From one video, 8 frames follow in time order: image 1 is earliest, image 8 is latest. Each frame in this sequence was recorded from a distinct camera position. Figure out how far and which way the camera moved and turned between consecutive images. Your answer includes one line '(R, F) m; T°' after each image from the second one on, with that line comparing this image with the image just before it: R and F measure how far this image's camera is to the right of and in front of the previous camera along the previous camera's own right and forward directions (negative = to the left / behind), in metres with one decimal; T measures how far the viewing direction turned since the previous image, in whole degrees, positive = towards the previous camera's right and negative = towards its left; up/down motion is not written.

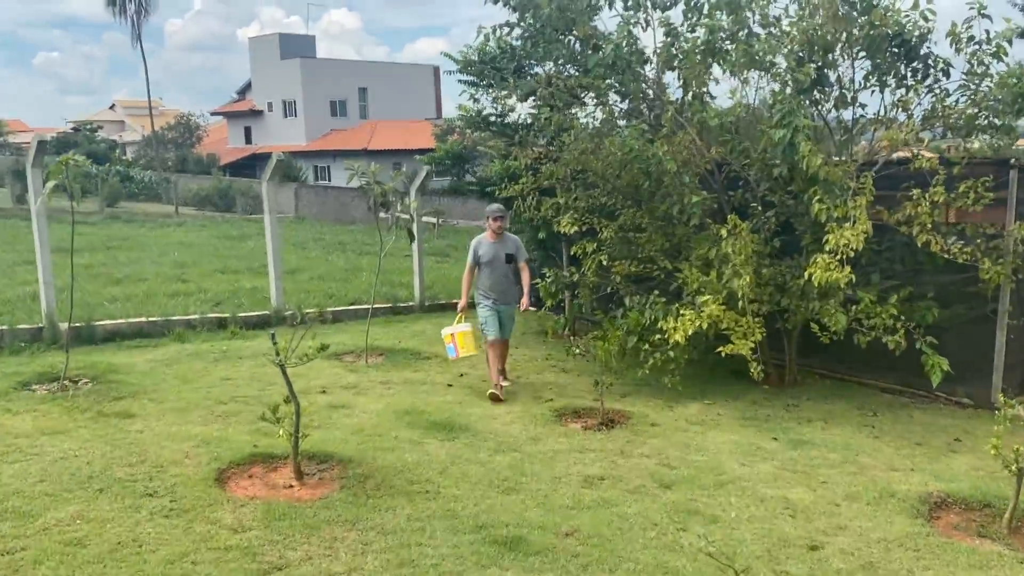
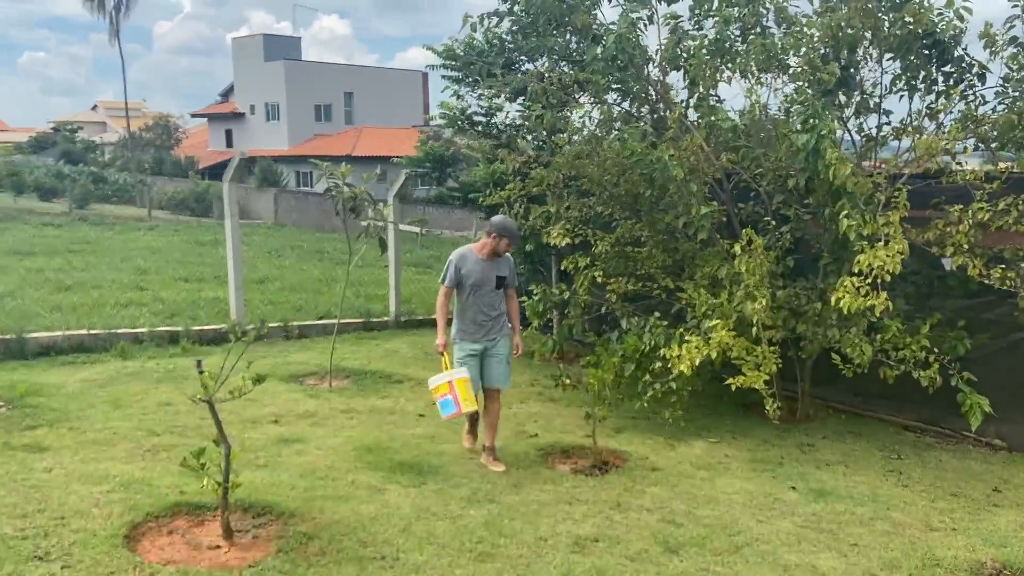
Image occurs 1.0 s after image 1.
(0.0, +0.8) m; +1°
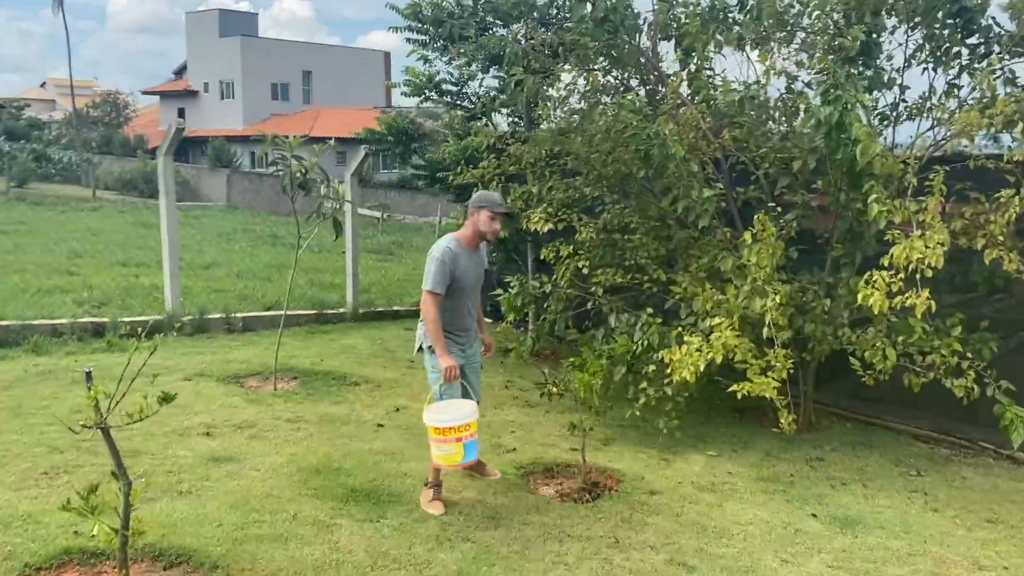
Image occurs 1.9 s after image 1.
(-0.1, +0.8) m; +2°
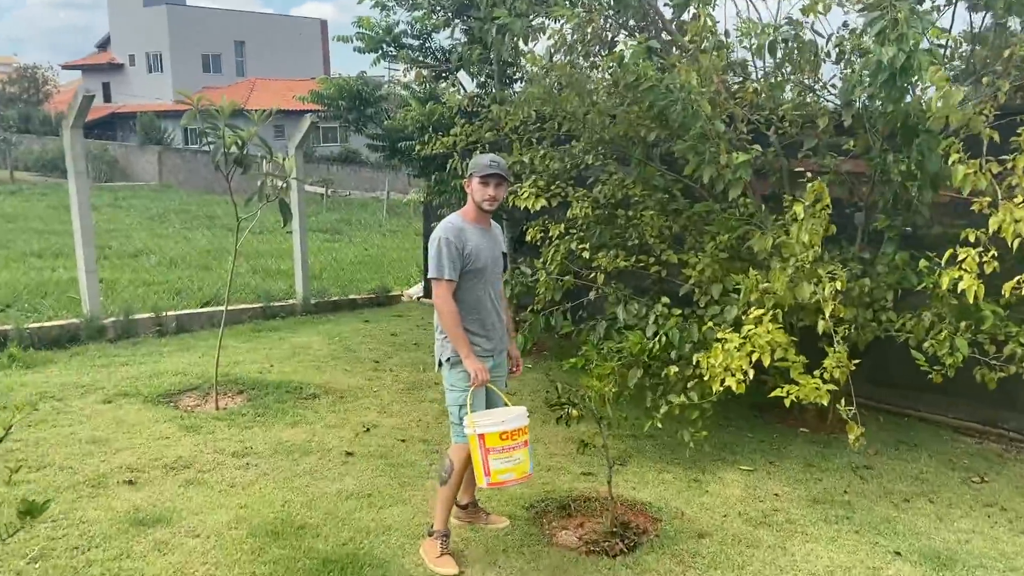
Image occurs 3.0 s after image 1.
(-0.2, +0.9) m; +3°
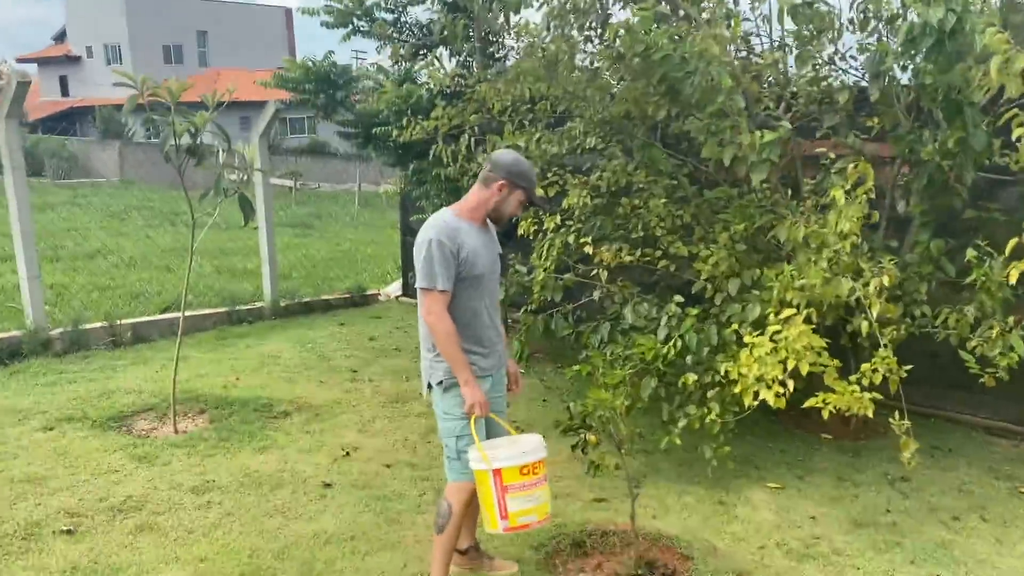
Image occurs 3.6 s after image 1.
(-0.1, +0.5) m; +2°
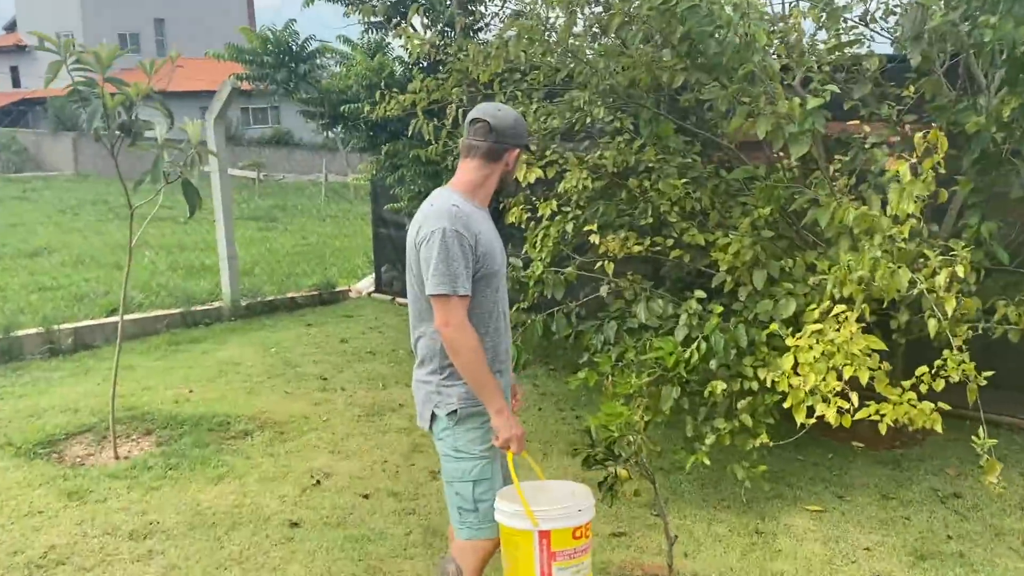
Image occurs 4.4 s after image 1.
(-0.1, +0.6) m; +2°
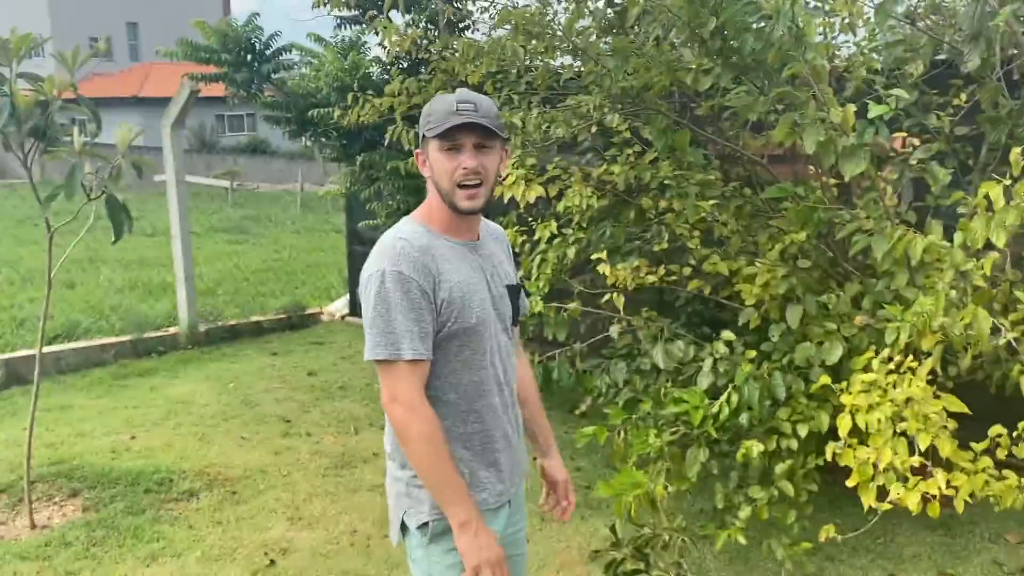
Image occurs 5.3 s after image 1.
(-0.1, +0.6) m; +1°
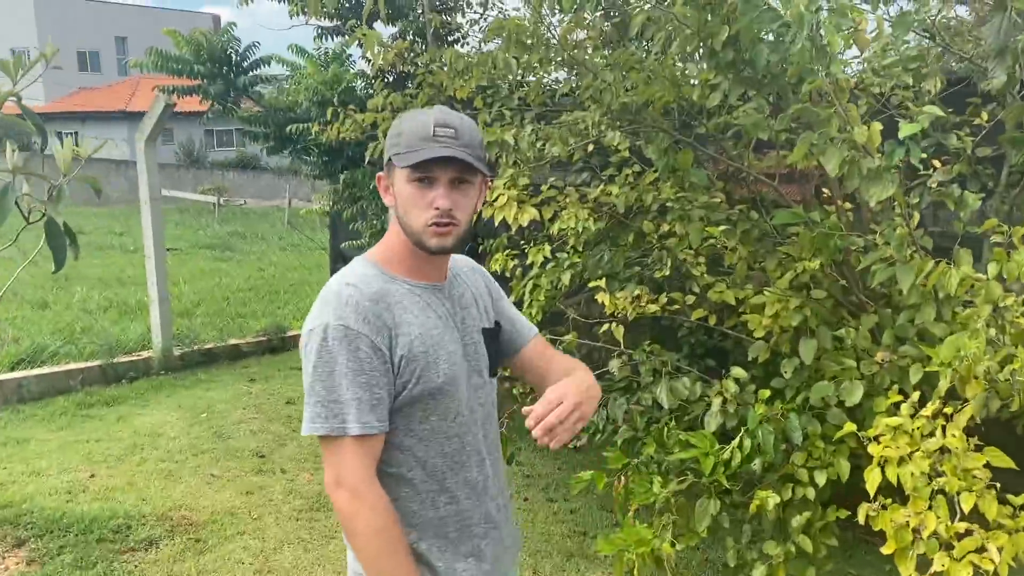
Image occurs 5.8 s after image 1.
(0.0, +0.3) m; +1°
